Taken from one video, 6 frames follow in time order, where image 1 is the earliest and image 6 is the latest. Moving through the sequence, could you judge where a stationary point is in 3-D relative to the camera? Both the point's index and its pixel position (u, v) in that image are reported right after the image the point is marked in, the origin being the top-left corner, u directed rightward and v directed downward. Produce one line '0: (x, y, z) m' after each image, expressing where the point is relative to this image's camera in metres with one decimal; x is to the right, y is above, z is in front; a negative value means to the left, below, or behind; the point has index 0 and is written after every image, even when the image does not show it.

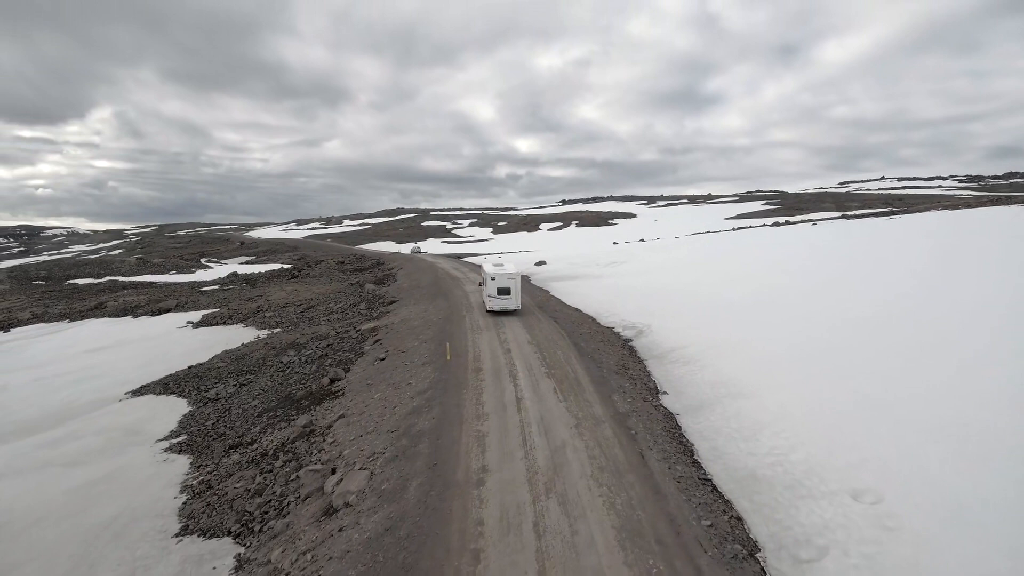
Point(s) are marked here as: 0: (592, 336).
0: (+3.4, -2.0, +17.9) m
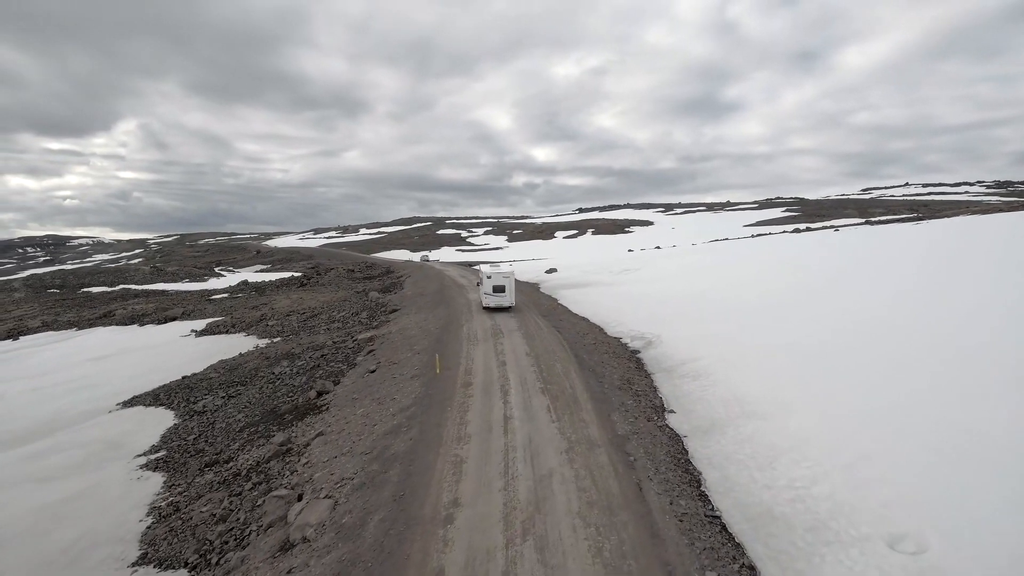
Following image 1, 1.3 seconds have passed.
0: (+3.4, -2.4, +16.9) m
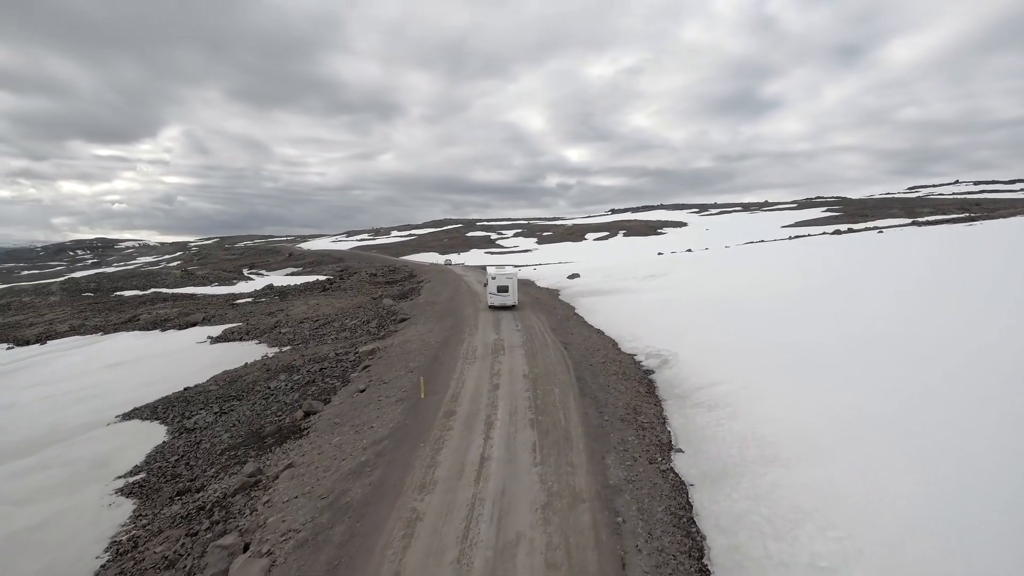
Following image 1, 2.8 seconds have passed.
0: (+3.5, -2.9, +15.7) m
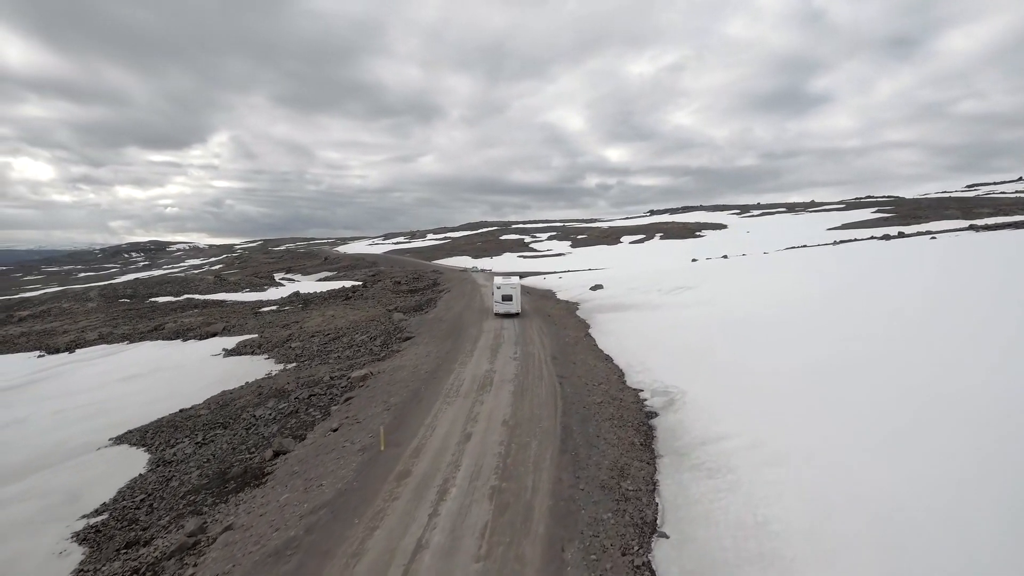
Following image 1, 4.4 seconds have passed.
0: (+3.0, -4.1, +14.3) m
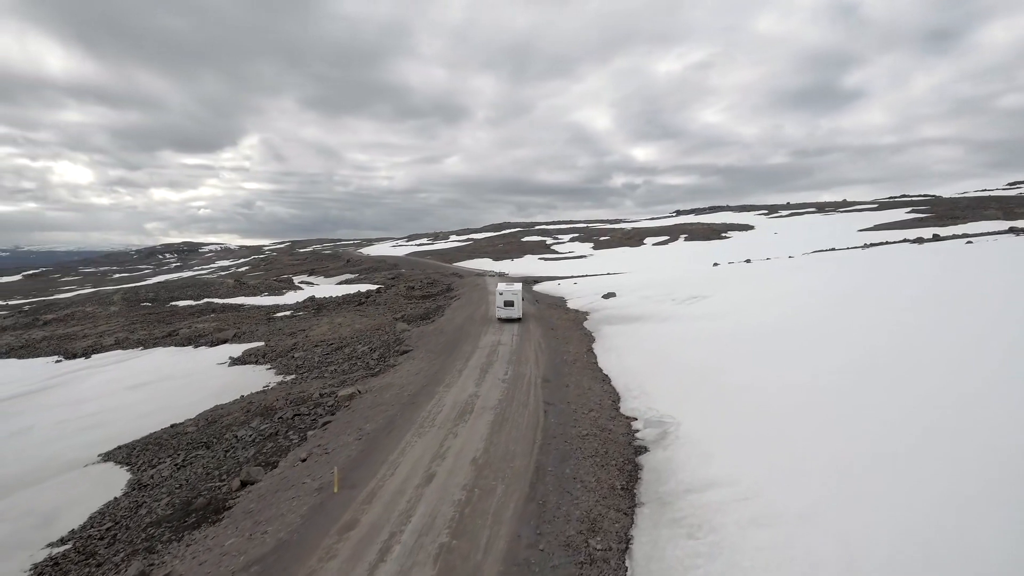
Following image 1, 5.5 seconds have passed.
0: (+2.4, -4.9, +13.4) m
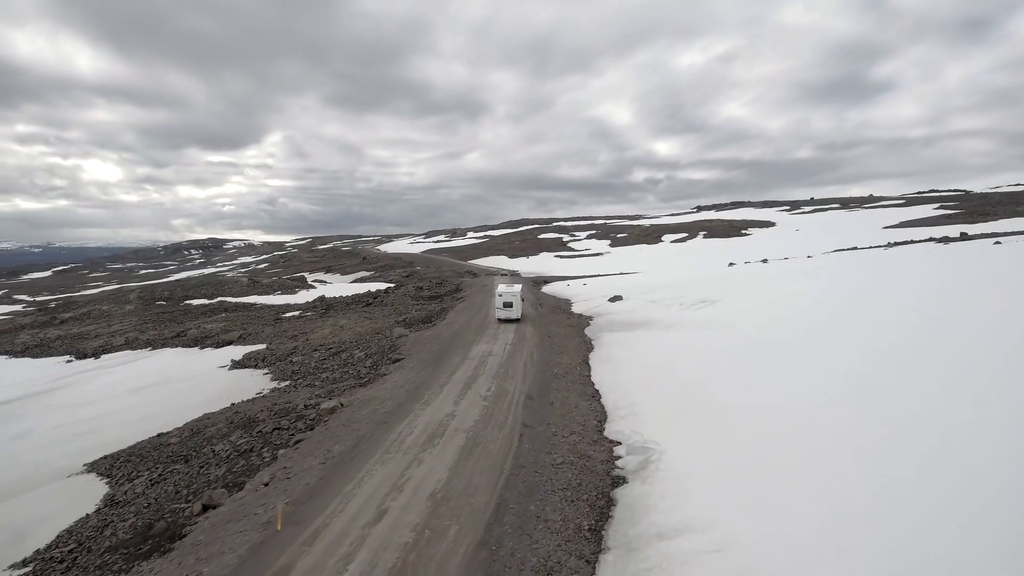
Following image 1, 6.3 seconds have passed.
0: (+1.4, -5.6, +12.7) m
